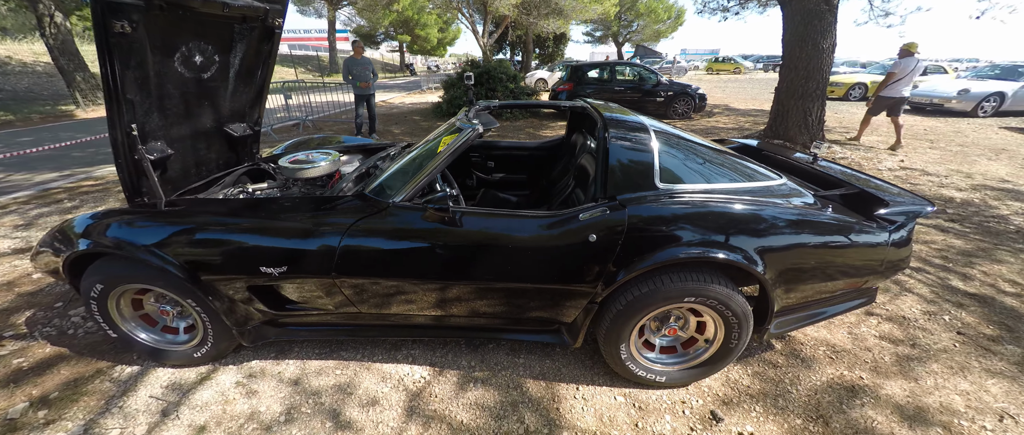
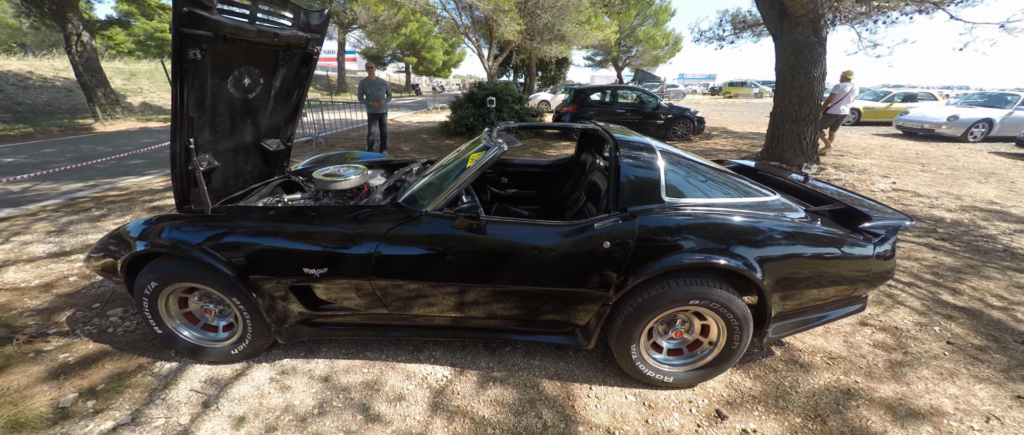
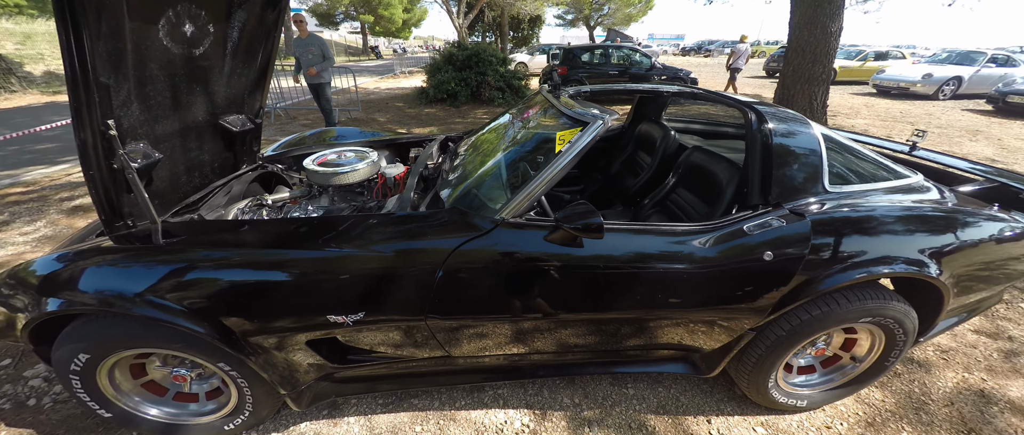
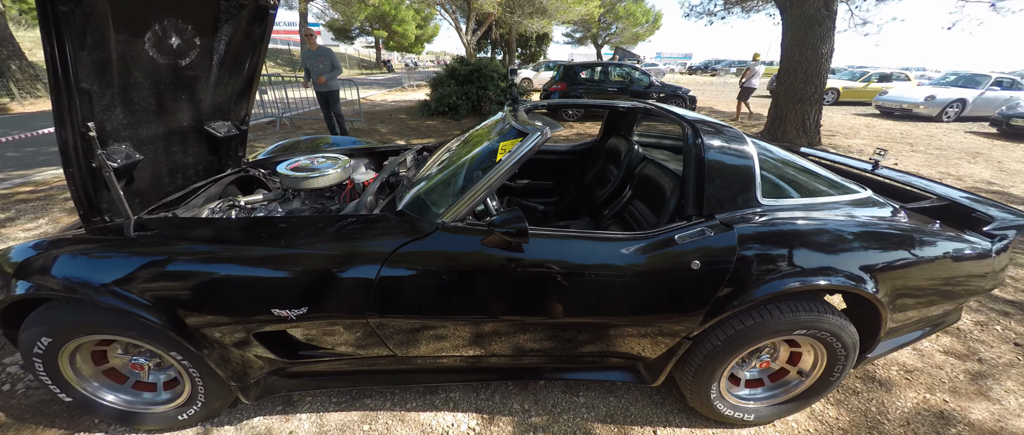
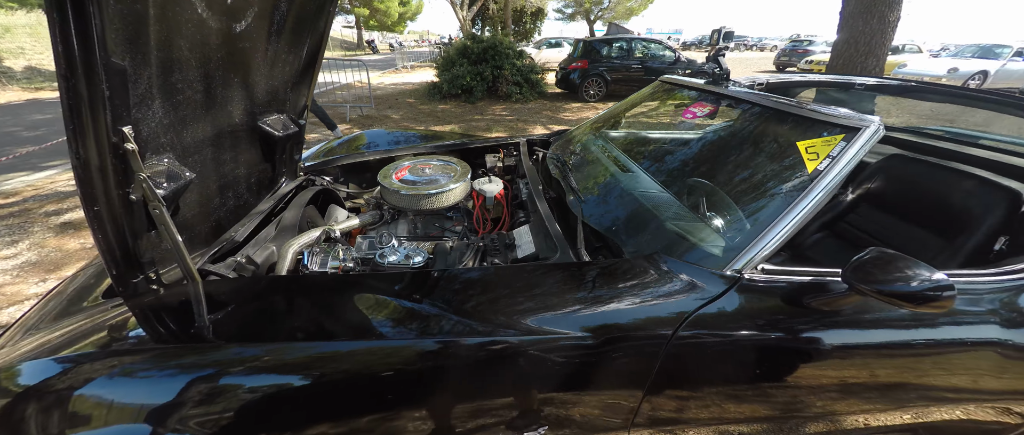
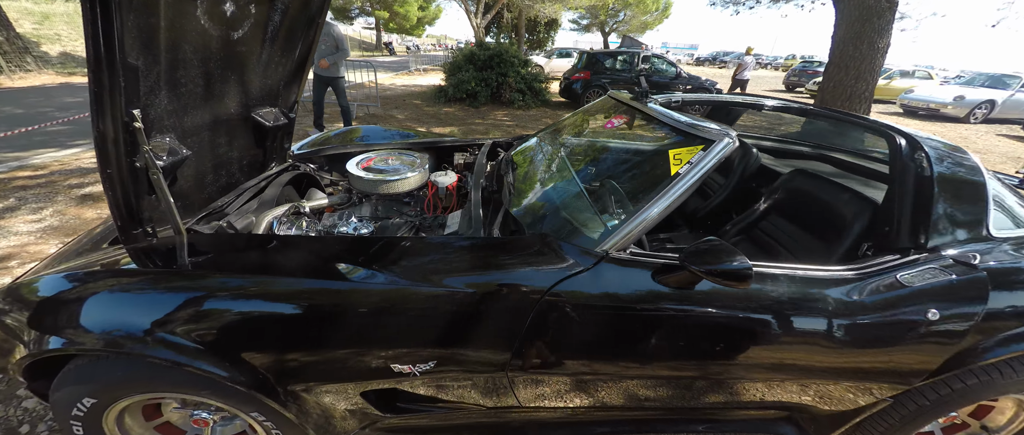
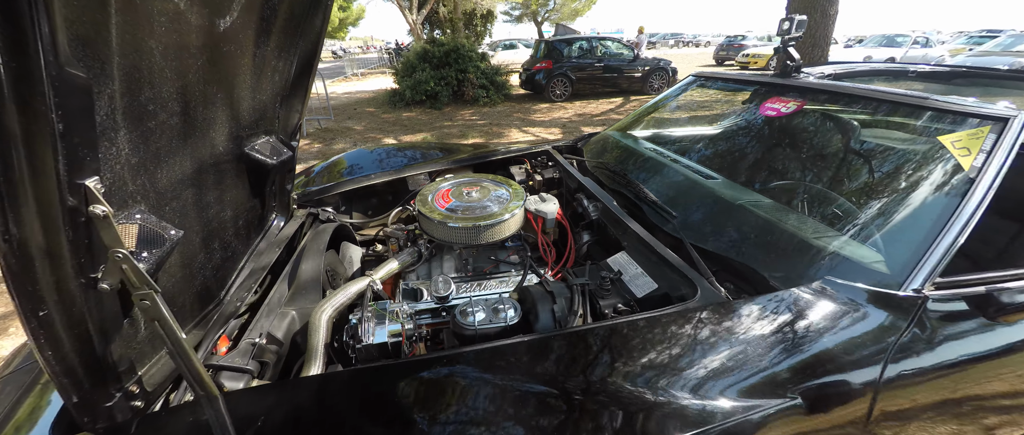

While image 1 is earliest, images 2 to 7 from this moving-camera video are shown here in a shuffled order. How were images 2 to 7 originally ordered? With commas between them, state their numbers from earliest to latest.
2, 4, 3, 6, 5, 7
